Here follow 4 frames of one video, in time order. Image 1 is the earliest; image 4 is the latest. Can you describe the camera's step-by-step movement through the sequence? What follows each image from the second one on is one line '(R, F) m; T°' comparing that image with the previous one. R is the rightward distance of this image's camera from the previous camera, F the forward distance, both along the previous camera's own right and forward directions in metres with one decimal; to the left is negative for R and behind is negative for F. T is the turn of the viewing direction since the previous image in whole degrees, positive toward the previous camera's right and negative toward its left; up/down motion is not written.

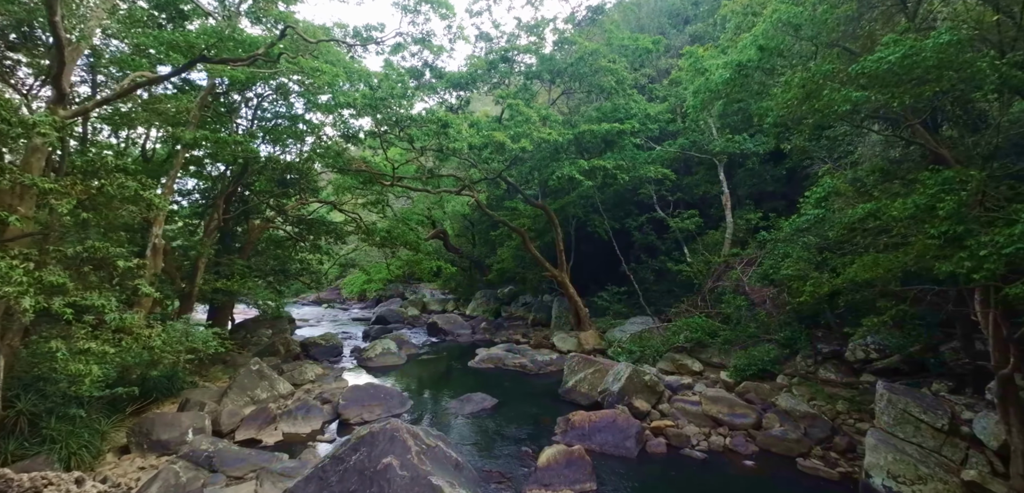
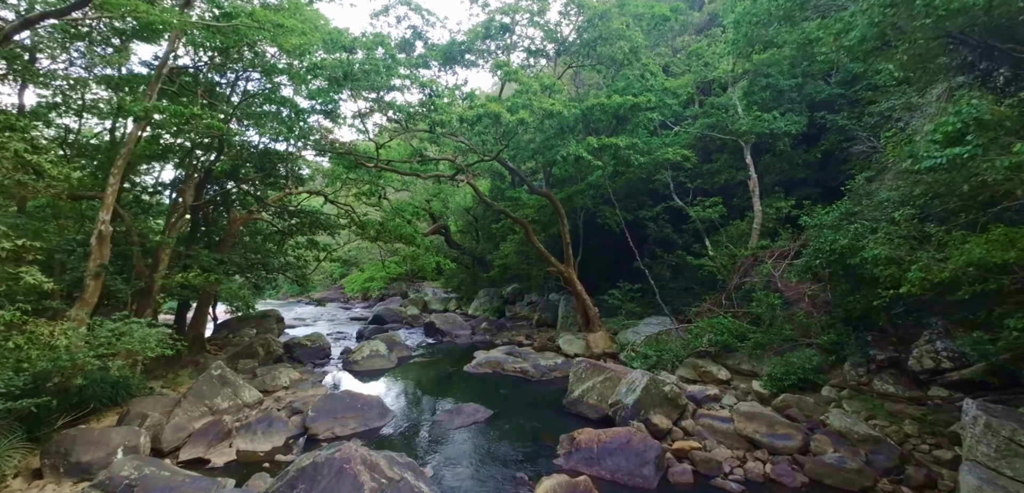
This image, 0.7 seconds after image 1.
(+0.3, +1.6) m; -1°
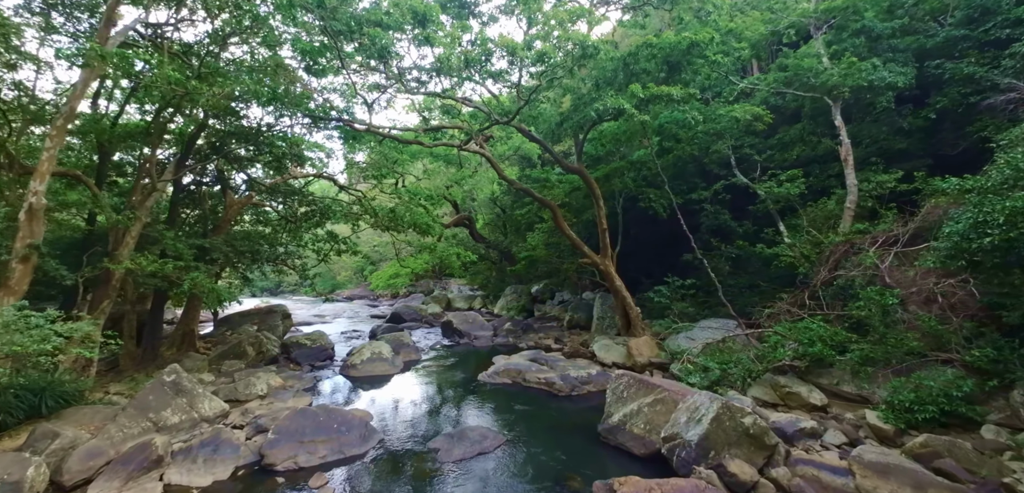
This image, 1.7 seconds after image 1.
(+0.2, +2.4) m; -4°
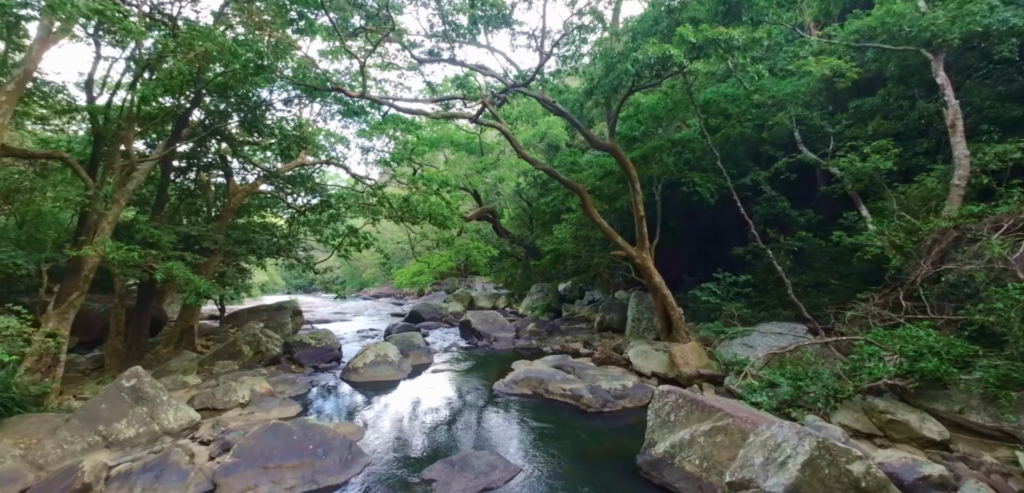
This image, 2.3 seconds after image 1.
(+0.2, +1.6) m; -4°
